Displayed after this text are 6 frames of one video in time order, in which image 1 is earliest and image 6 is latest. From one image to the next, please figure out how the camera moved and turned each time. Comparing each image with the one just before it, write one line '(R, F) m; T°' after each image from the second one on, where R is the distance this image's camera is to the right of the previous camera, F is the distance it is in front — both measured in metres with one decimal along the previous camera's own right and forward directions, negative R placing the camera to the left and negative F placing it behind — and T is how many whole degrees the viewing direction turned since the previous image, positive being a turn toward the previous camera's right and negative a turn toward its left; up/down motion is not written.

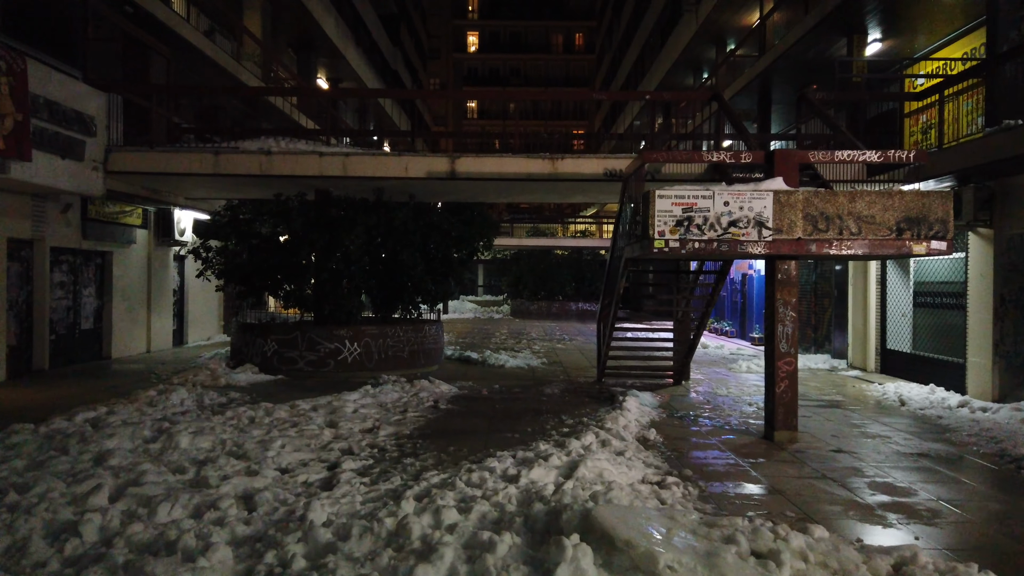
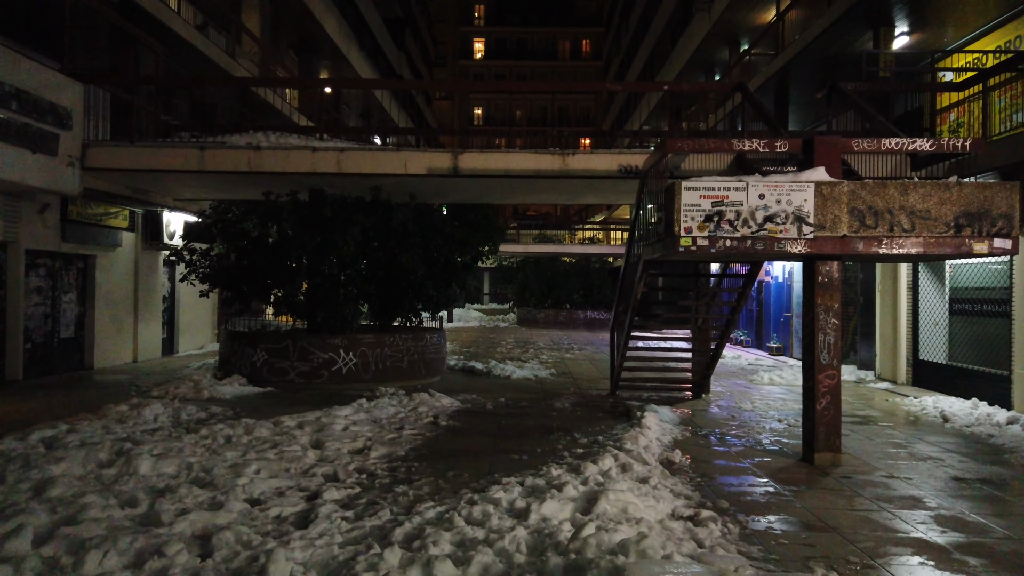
(0.0, +0.8) m; 0°
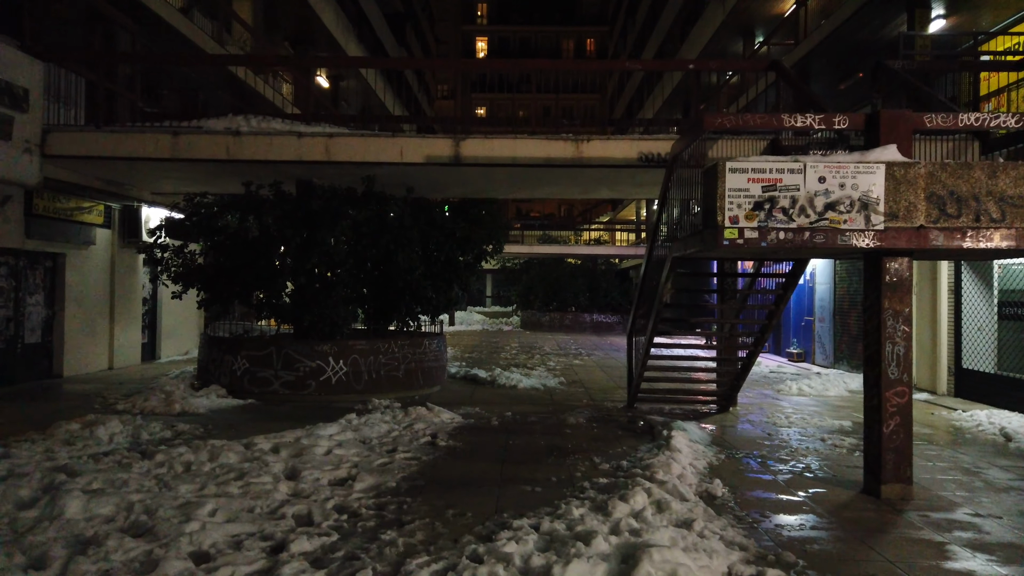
(-0.1, +1.0) m; 0°
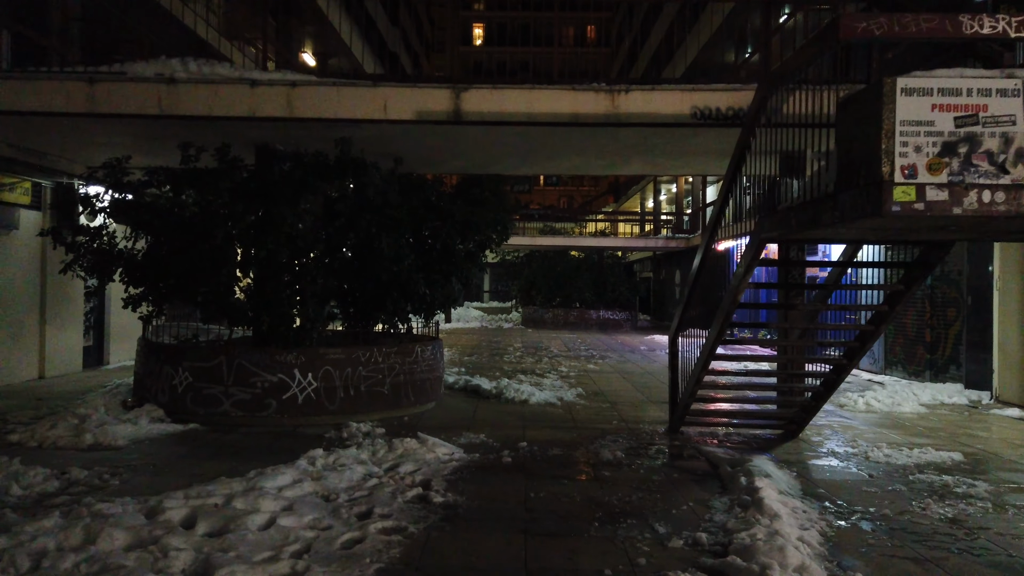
(-0.2, +2.1) m; 0°
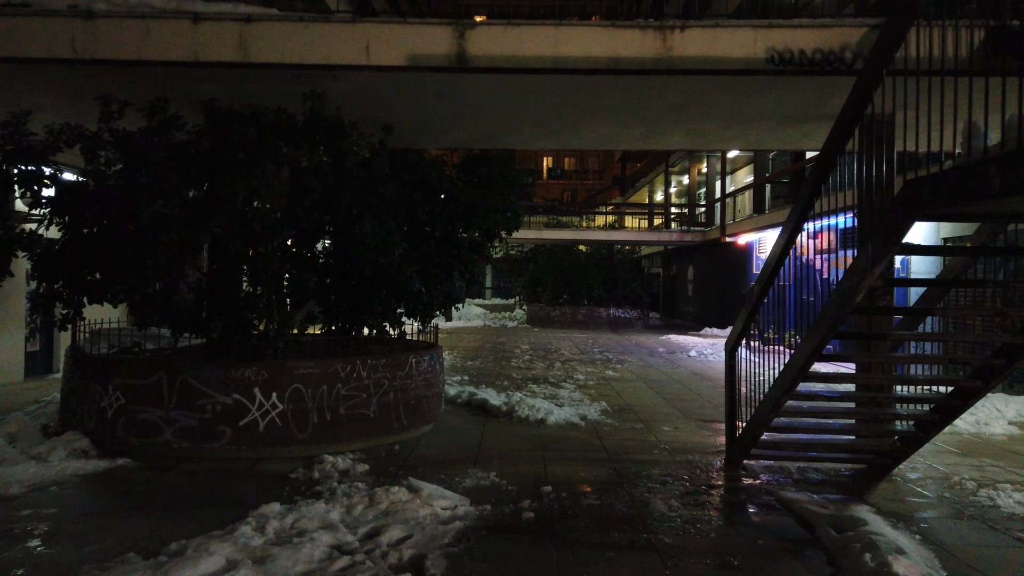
(-0.1, +1.7) m; 0°
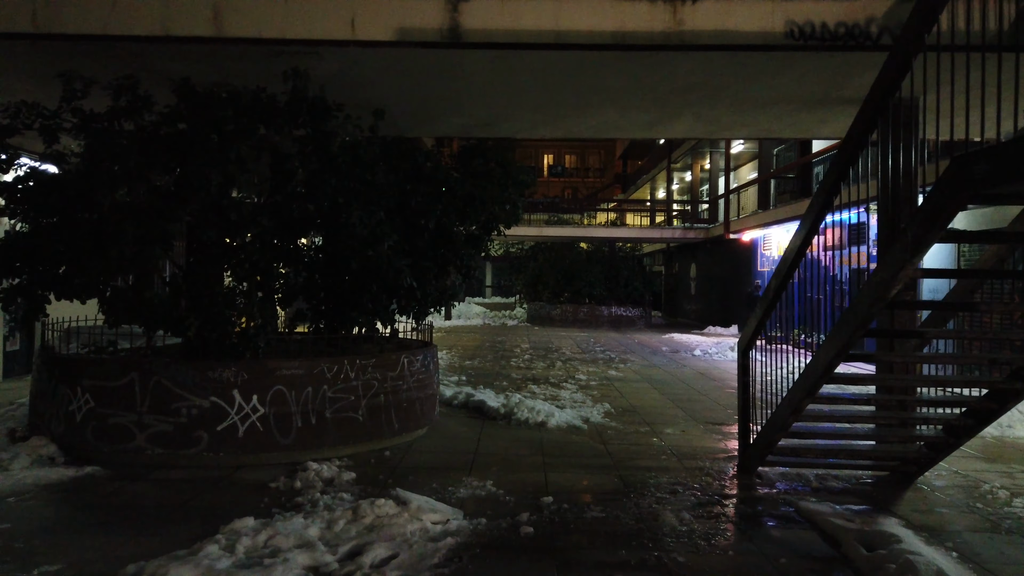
(0.0, +0.4) m; 0°
